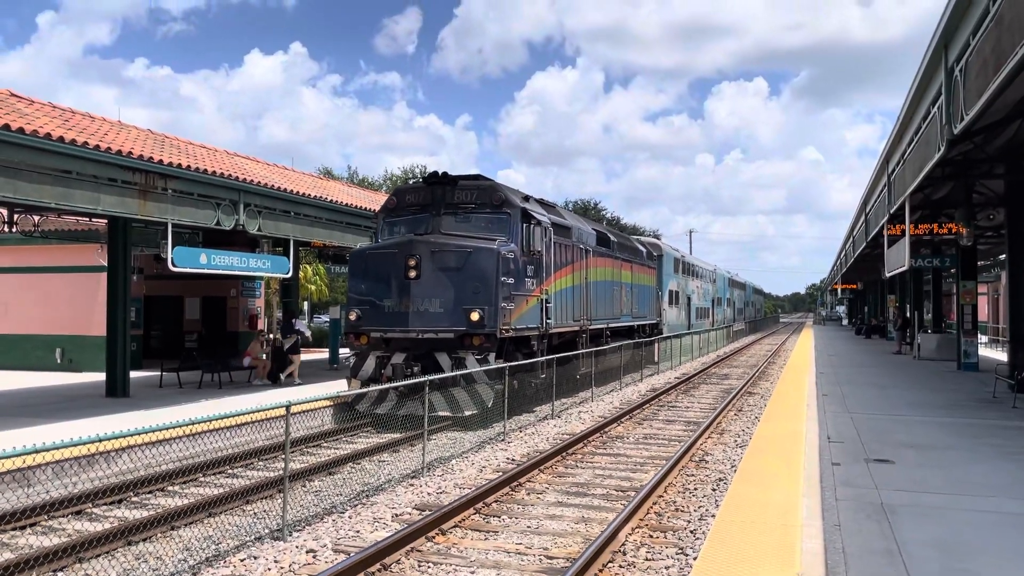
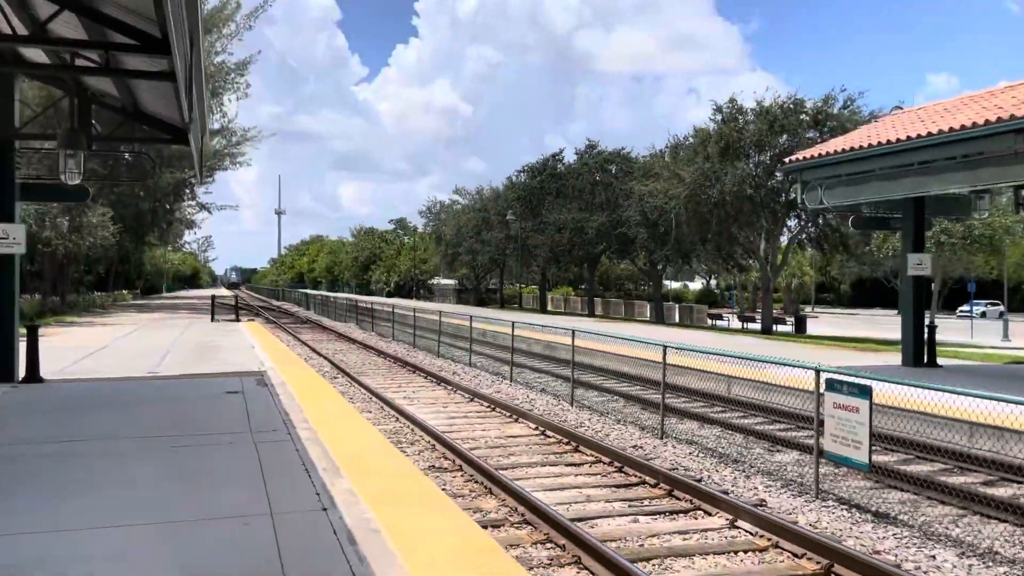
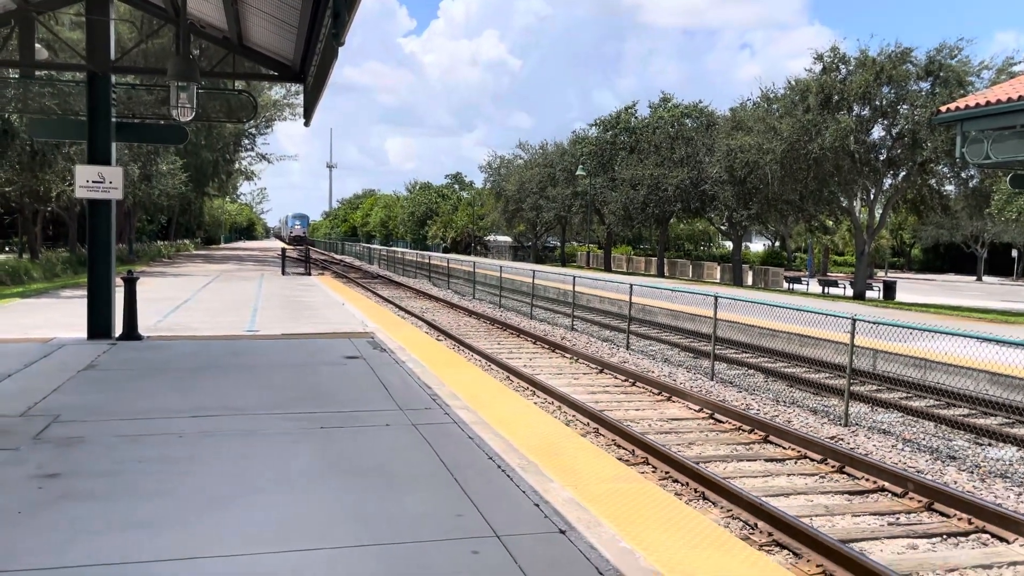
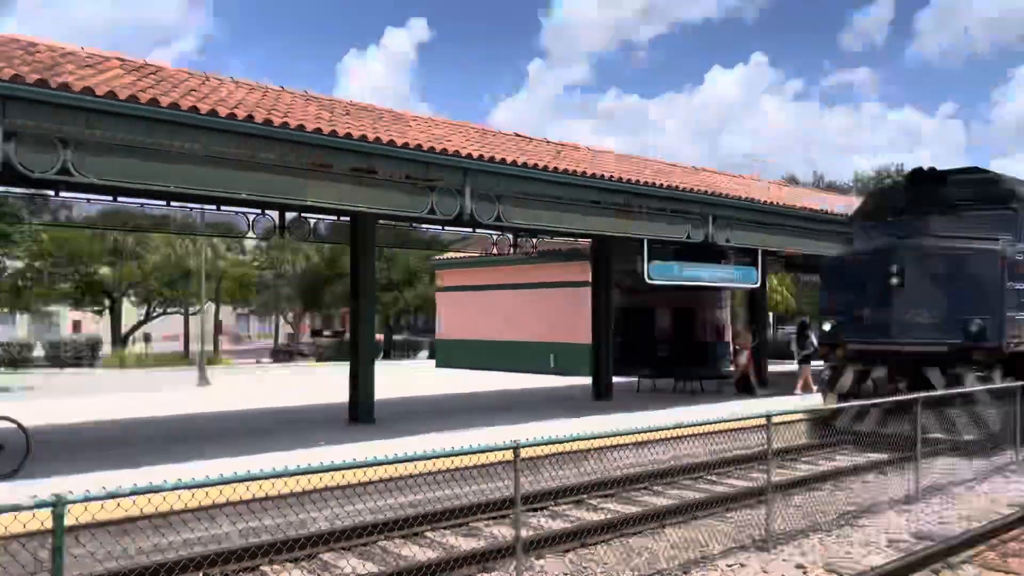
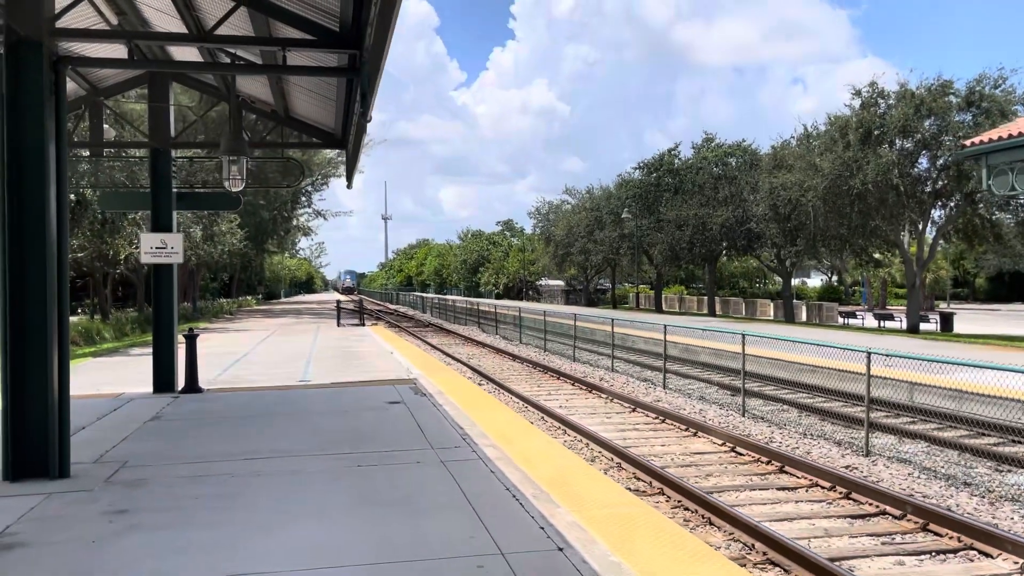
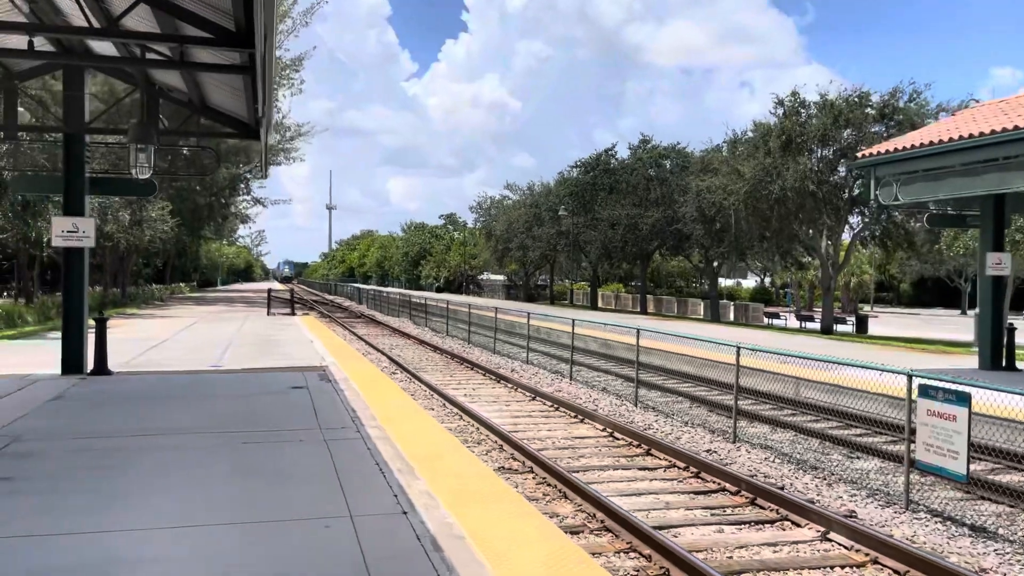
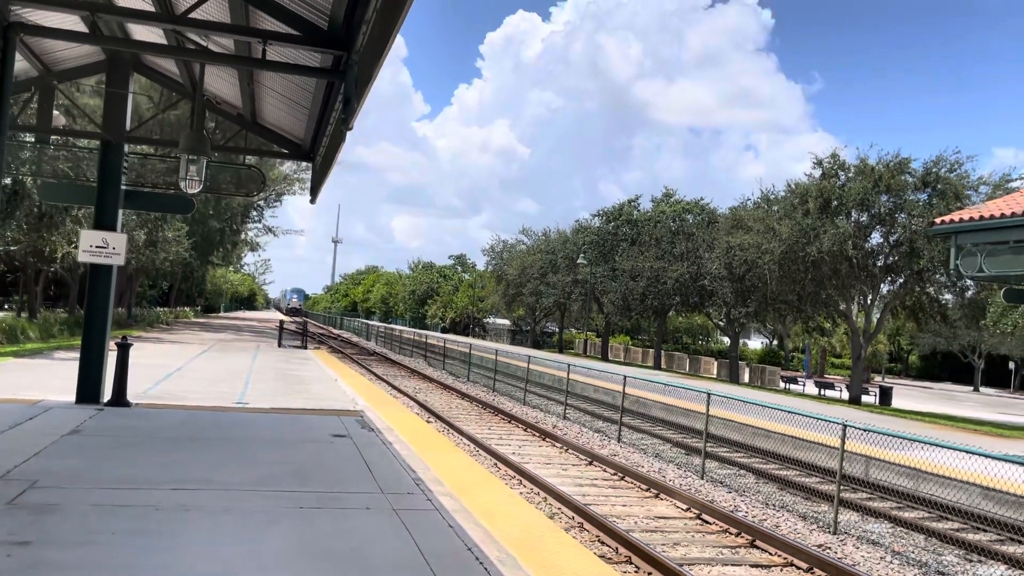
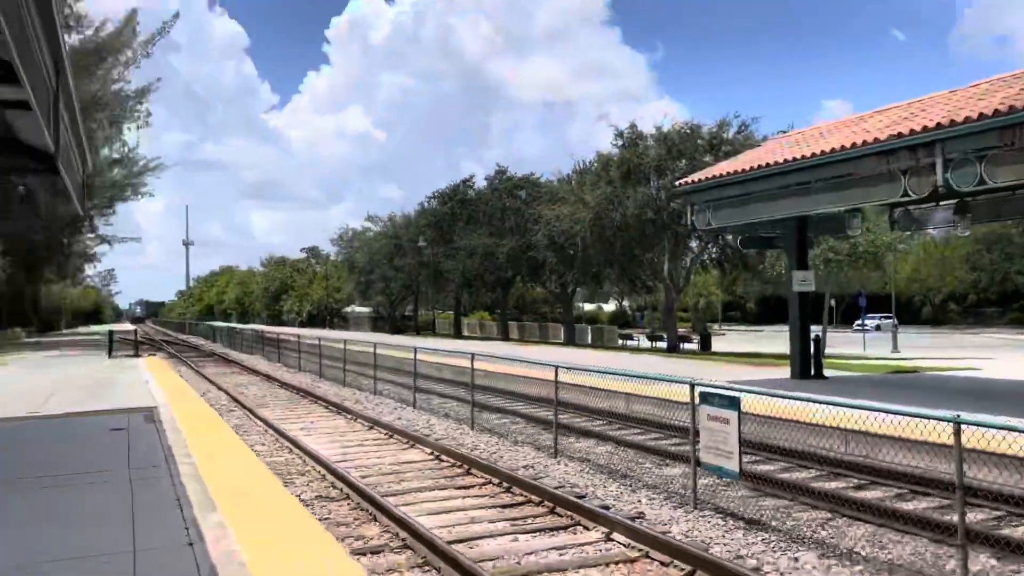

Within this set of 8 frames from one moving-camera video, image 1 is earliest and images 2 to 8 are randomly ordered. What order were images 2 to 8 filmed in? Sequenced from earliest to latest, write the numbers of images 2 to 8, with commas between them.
4, 8, 2, 6, 5, 7, 3
